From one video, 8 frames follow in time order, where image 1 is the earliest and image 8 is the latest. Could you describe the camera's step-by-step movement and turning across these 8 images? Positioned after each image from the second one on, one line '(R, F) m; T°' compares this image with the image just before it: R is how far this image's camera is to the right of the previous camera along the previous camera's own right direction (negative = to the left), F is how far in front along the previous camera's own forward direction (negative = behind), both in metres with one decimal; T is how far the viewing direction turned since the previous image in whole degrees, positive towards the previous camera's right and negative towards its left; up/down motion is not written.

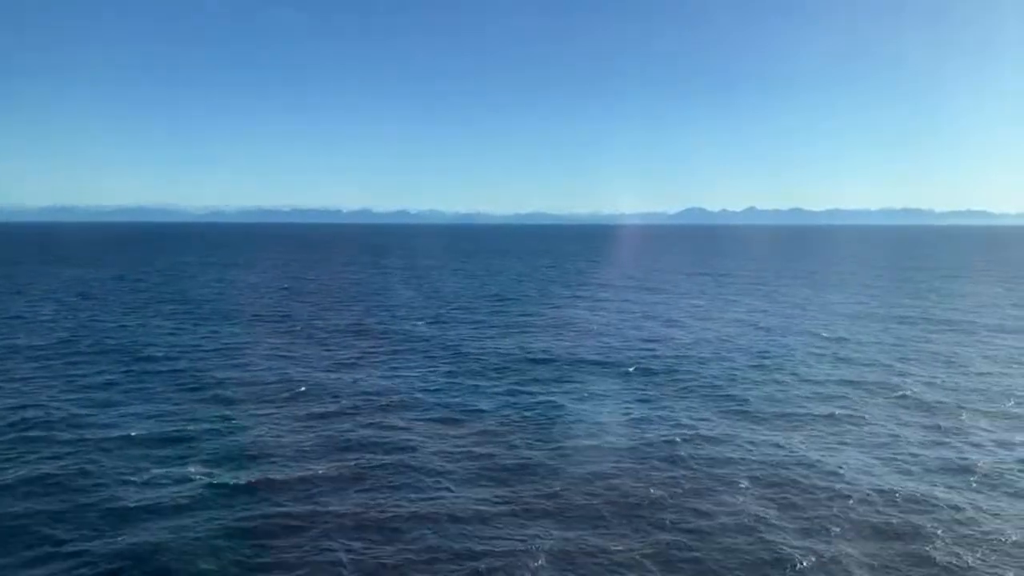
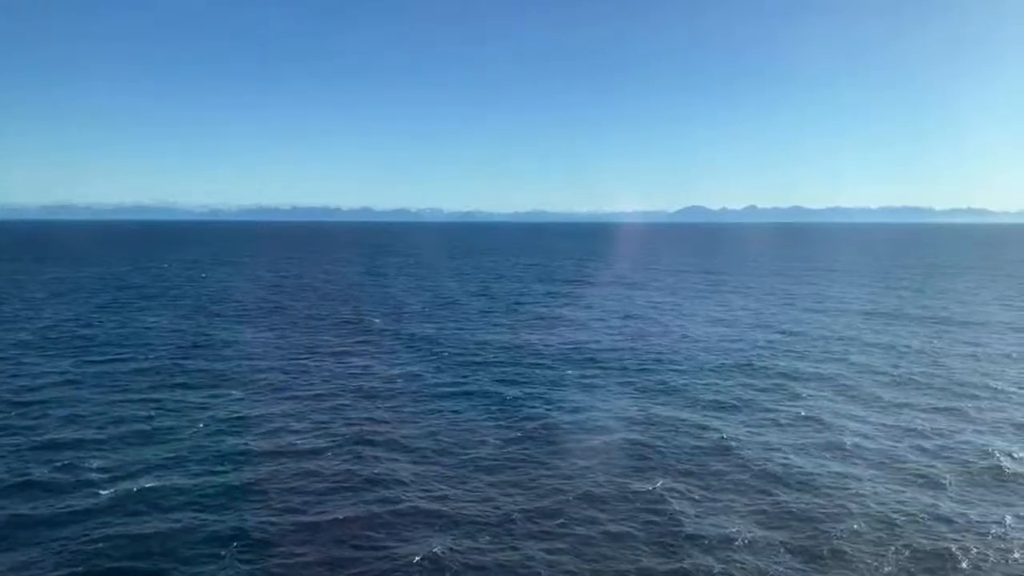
(+2.7, +0.1) m; 0°
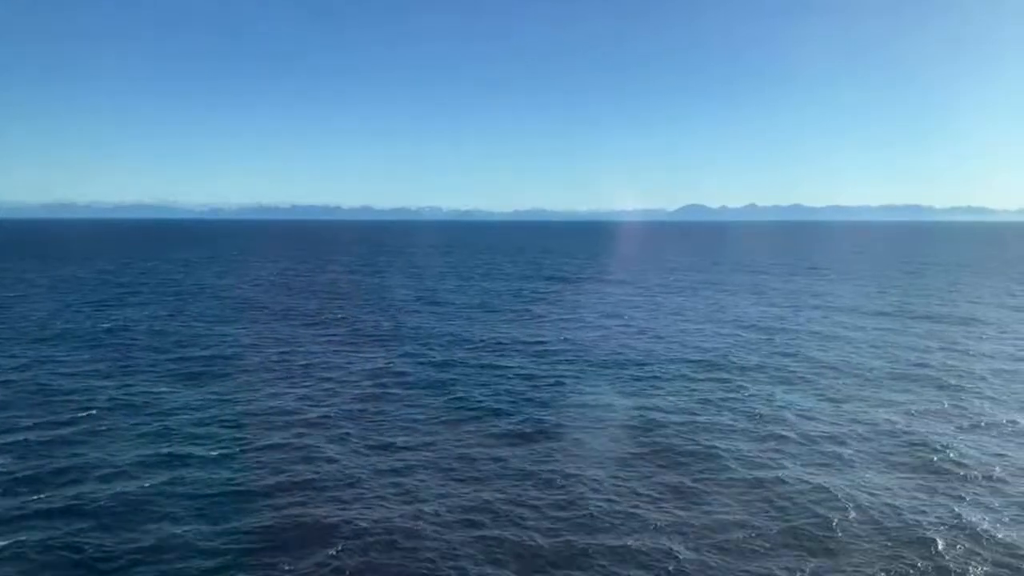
(+1.7, +0.4) m; 0°
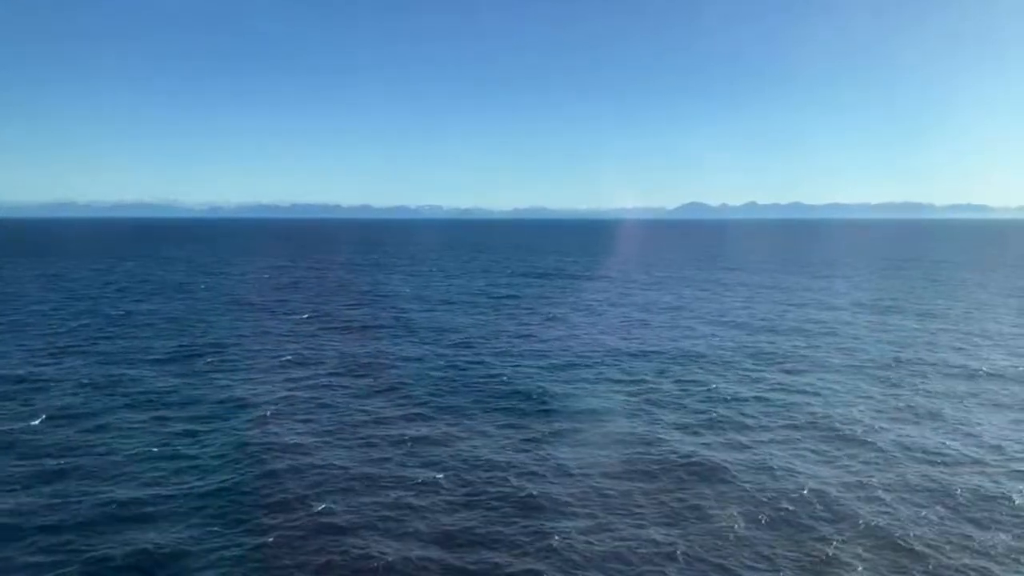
(+2.0, +0.1) m; 0°
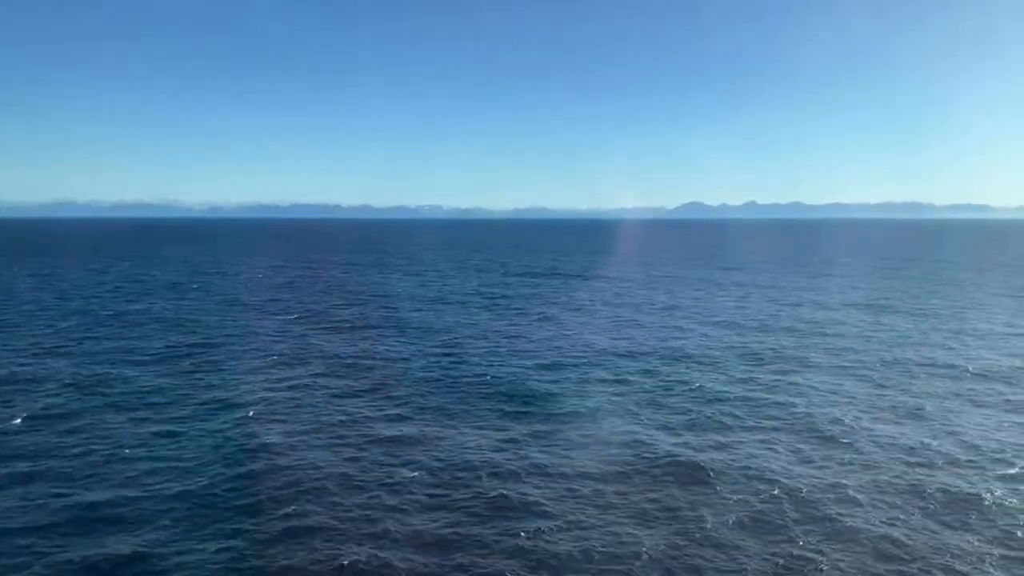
(-8.2, -1.2) m; 0°
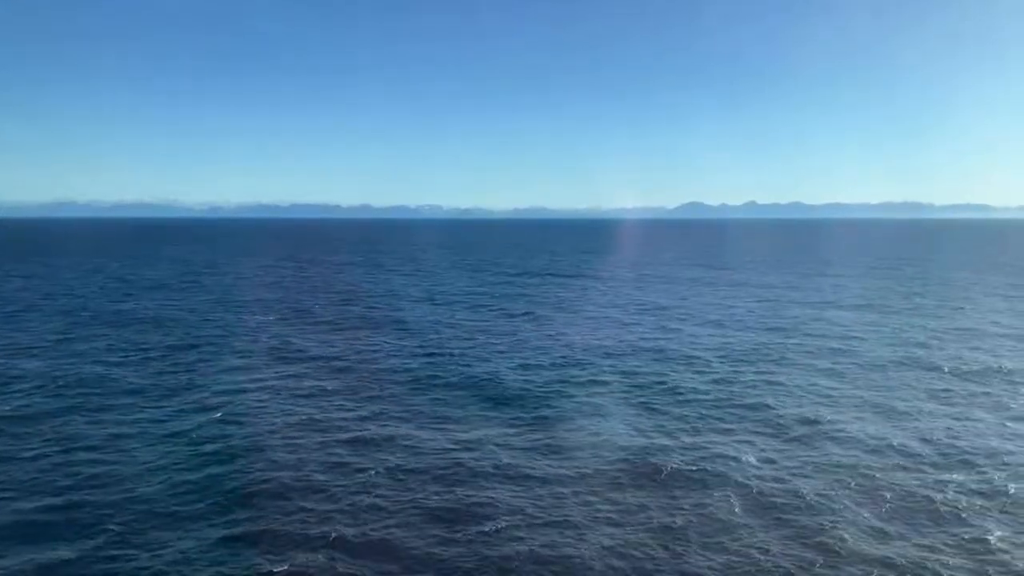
(+4.2, +1.1) m; 0°
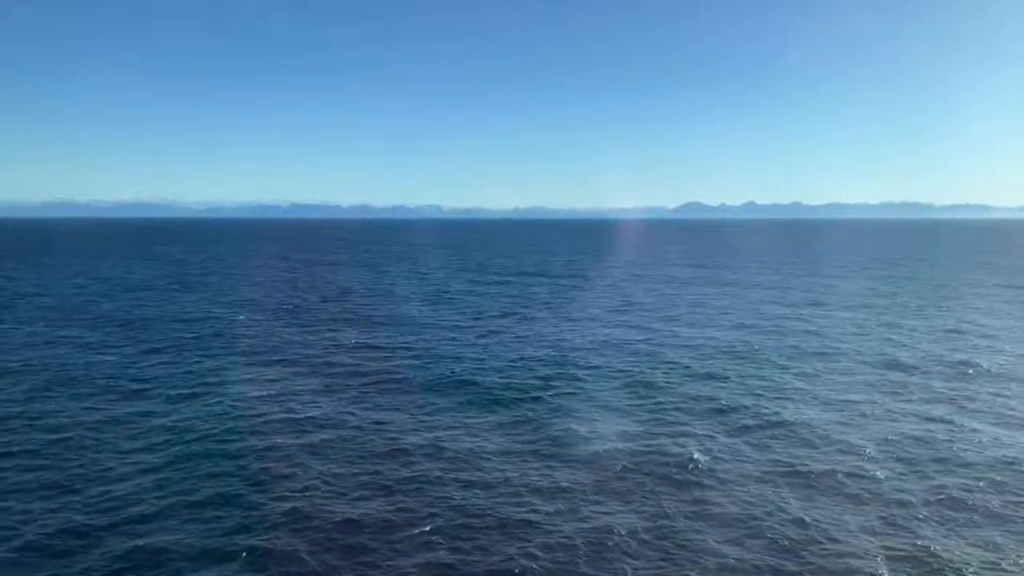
(+2.0, +0.7) m; 0°
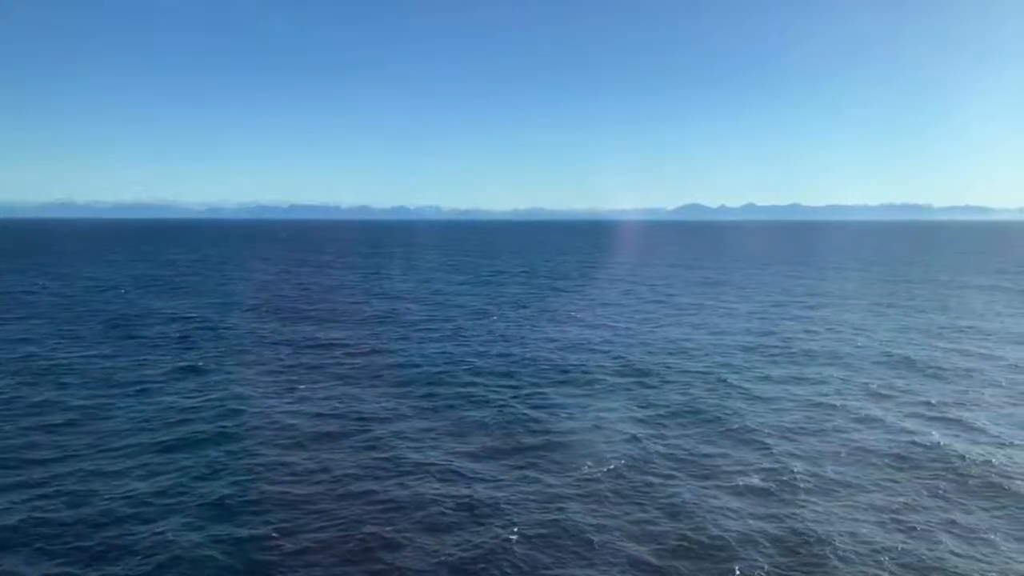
(+1.2, -0.2) m; 0°
